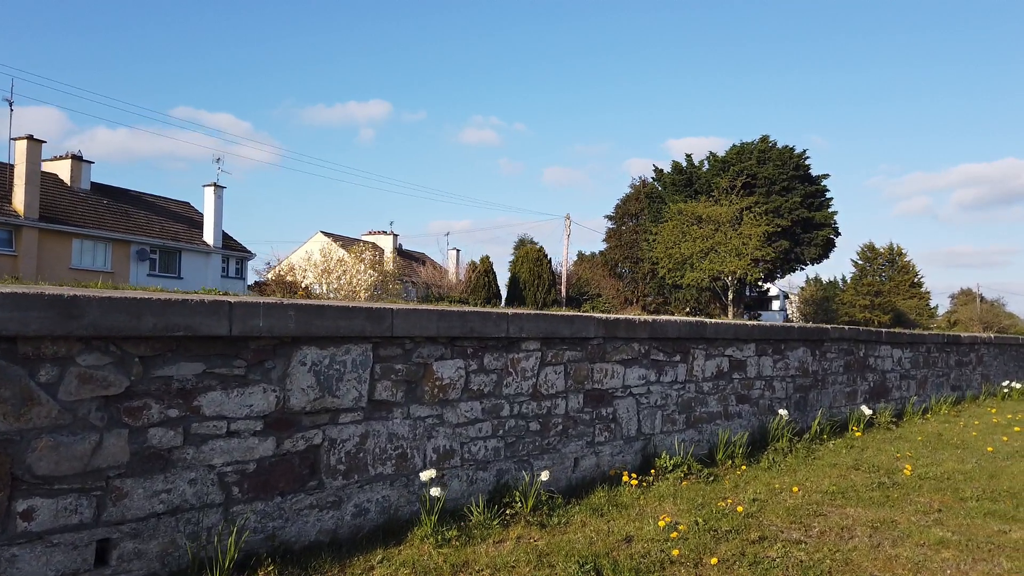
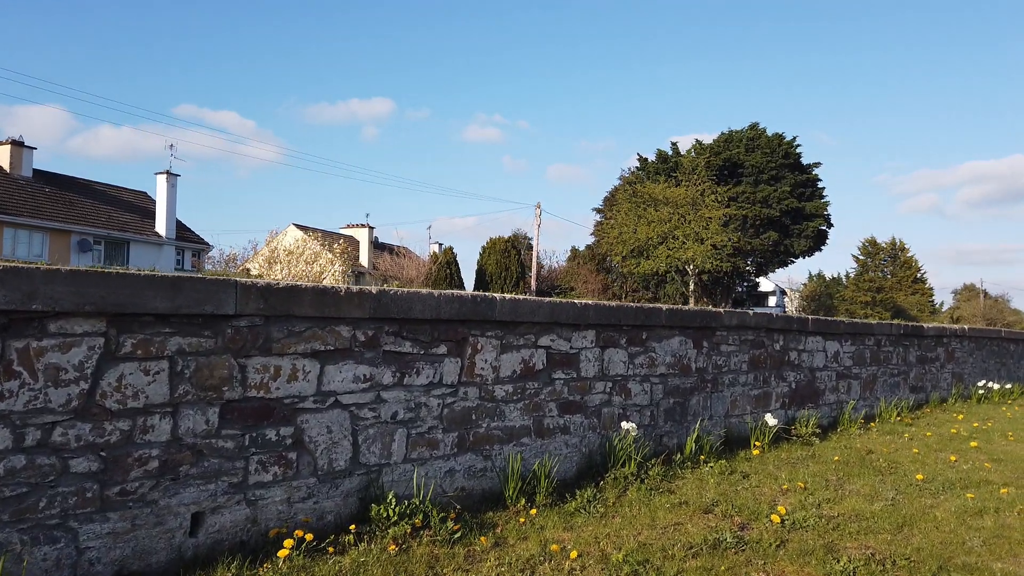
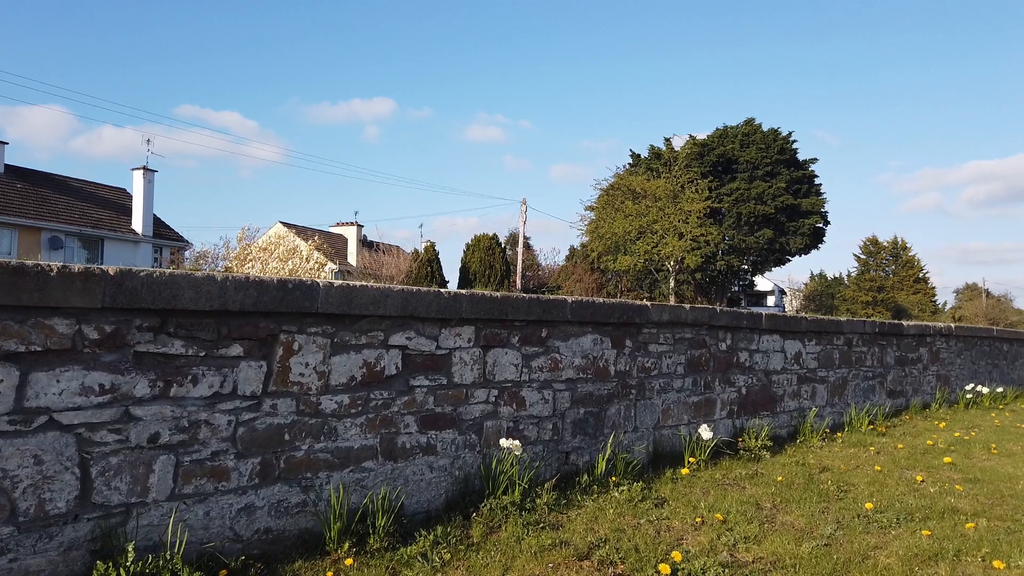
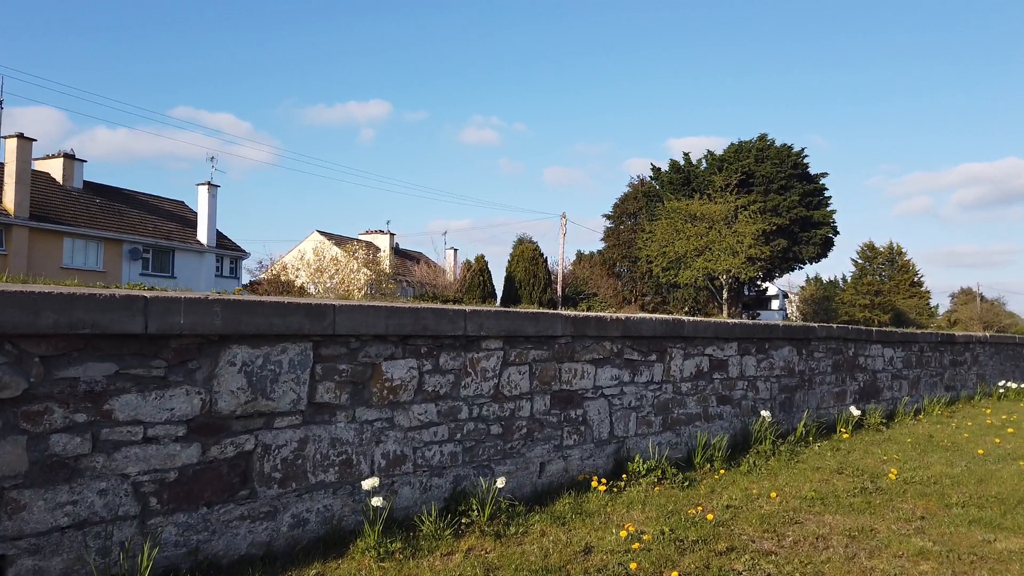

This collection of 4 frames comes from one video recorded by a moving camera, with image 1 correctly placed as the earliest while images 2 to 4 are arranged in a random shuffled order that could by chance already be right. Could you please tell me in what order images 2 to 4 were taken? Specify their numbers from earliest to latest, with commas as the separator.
4, 2, 3
